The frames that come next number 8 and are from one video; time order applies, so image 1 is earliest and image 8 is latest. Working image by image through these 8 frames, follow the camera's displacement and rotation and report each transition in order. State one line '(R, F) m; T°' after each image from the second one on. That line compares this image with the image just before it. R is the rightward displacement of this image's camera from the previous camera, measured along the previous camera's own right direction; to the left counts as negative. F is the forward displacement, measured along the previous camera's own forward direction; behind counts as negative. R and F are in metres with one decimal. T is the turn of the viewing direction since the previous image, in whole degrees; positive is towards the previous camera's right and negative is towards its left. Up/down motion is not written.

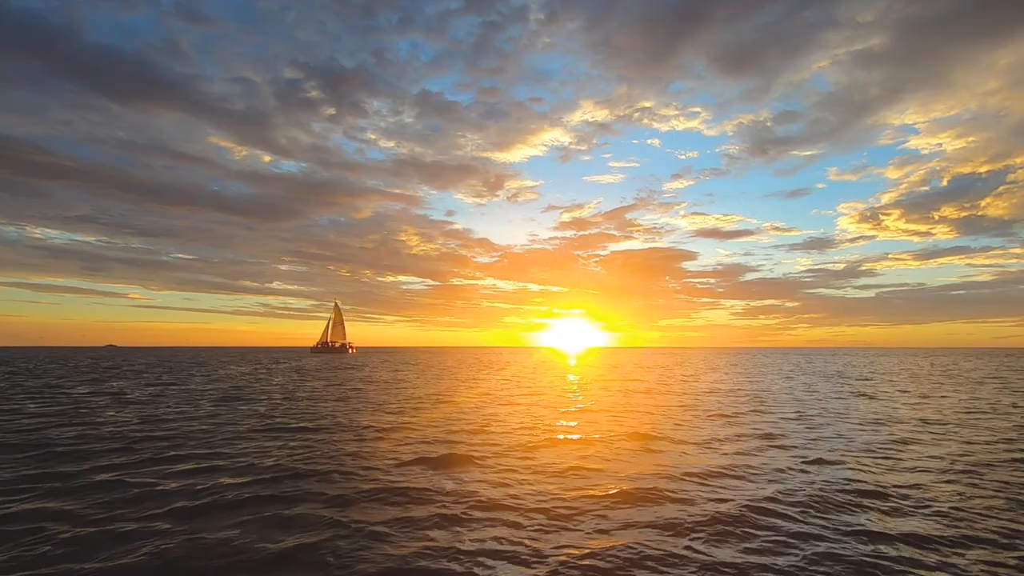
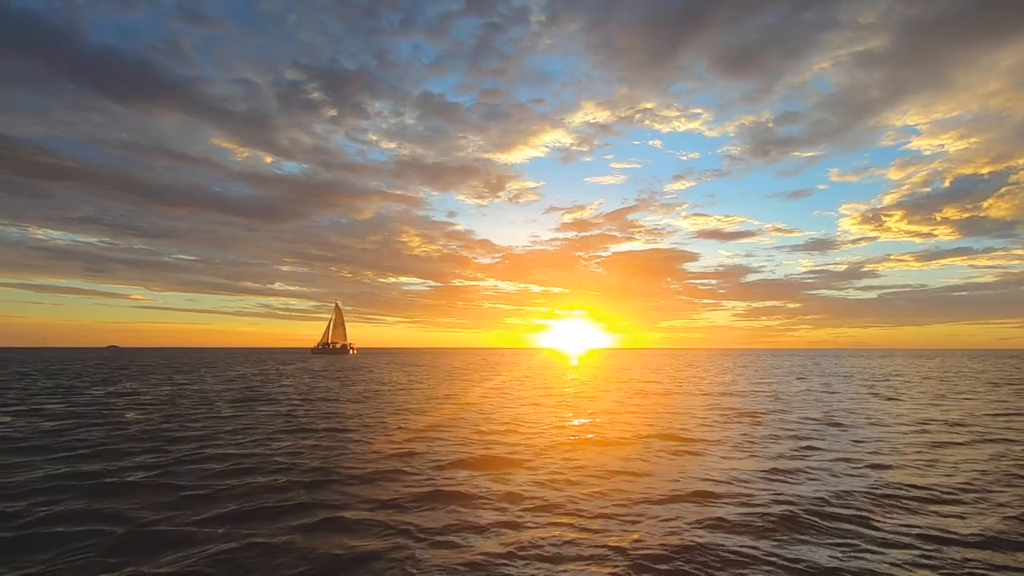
(-0.3, 0.0) m; 0°
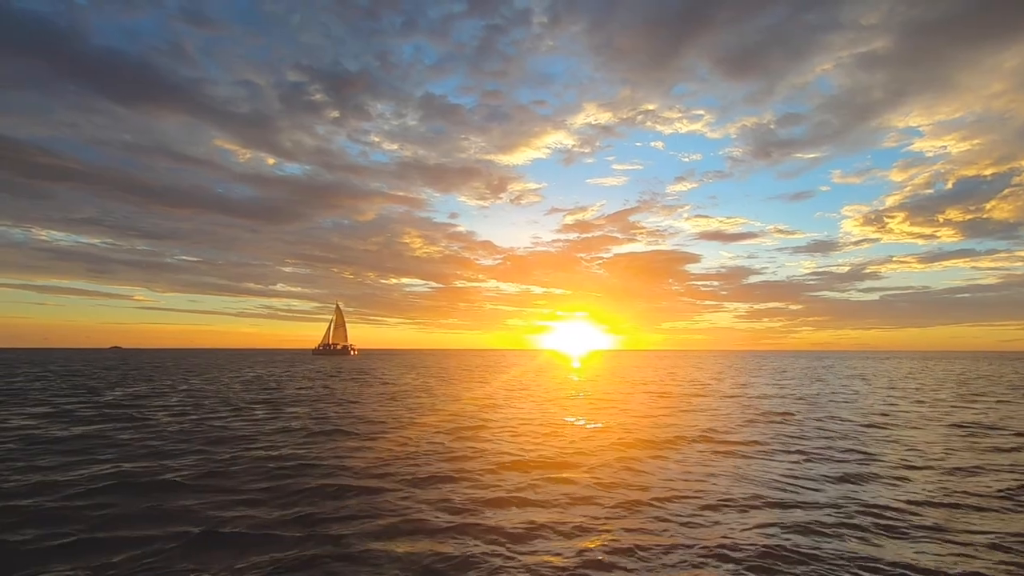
(-0.5, 0.0) m; 0°
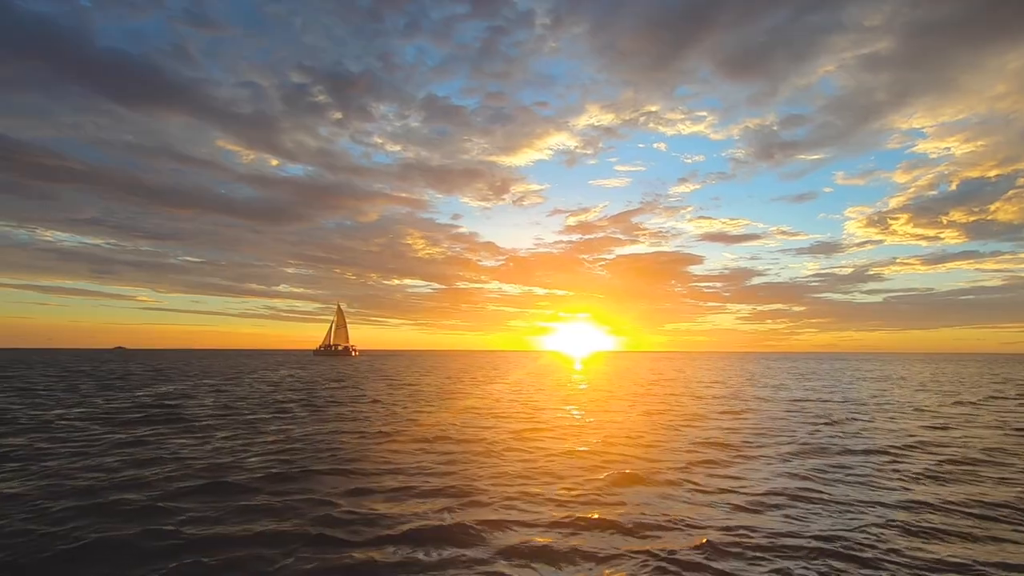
(-0.2, 0.0) m; 0°
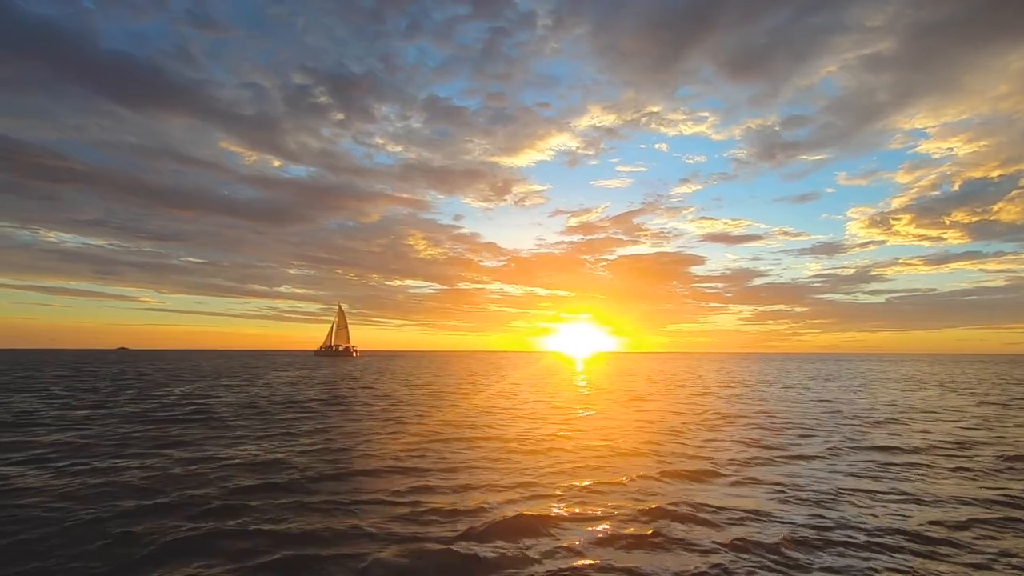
(-0.2, 0.0) m; 0°
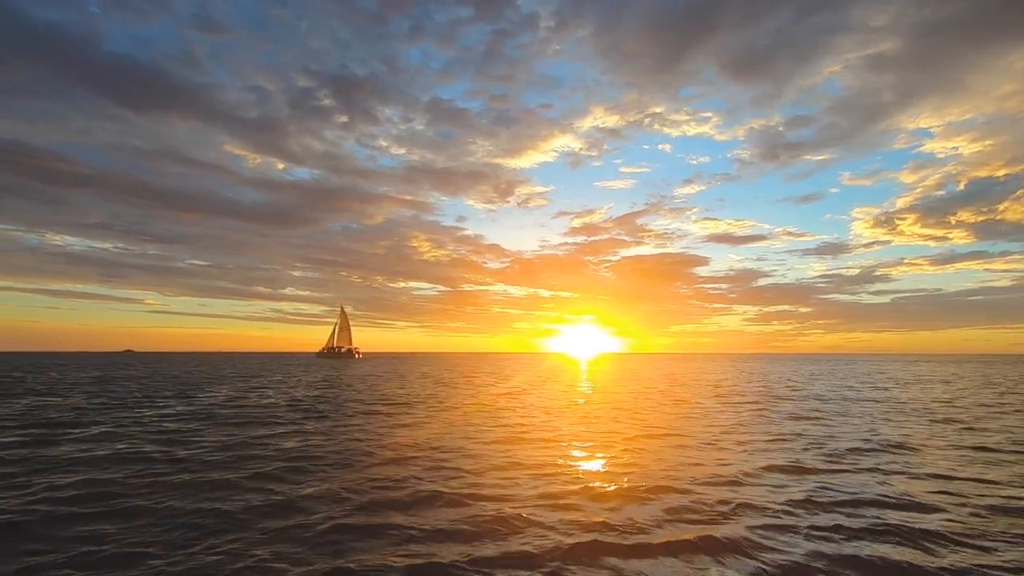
(+0.3, -0.4) m; 0°
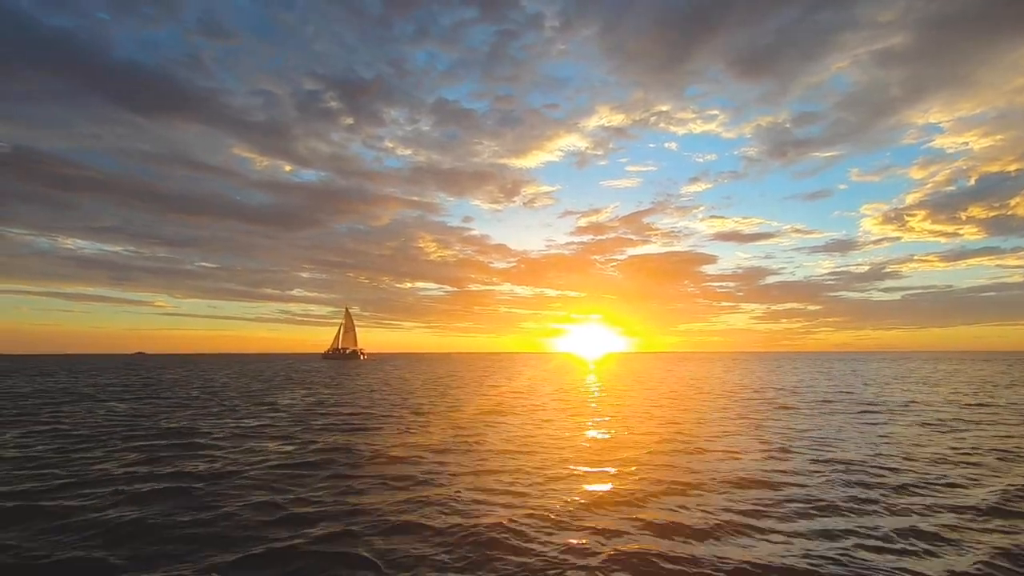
(+0.2, -0.3) m; -1°
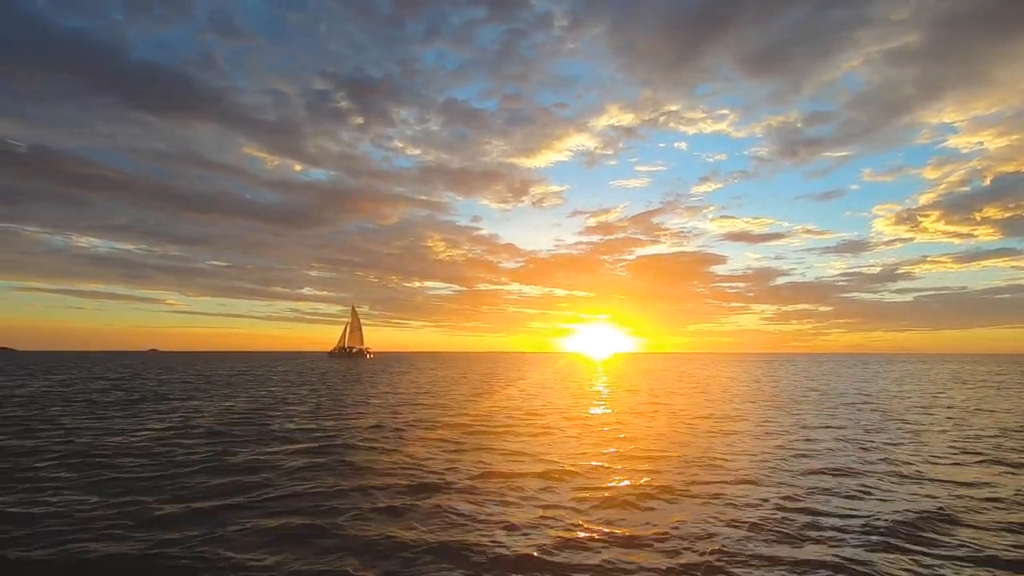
(-0.7, -0.5) m; -1°
